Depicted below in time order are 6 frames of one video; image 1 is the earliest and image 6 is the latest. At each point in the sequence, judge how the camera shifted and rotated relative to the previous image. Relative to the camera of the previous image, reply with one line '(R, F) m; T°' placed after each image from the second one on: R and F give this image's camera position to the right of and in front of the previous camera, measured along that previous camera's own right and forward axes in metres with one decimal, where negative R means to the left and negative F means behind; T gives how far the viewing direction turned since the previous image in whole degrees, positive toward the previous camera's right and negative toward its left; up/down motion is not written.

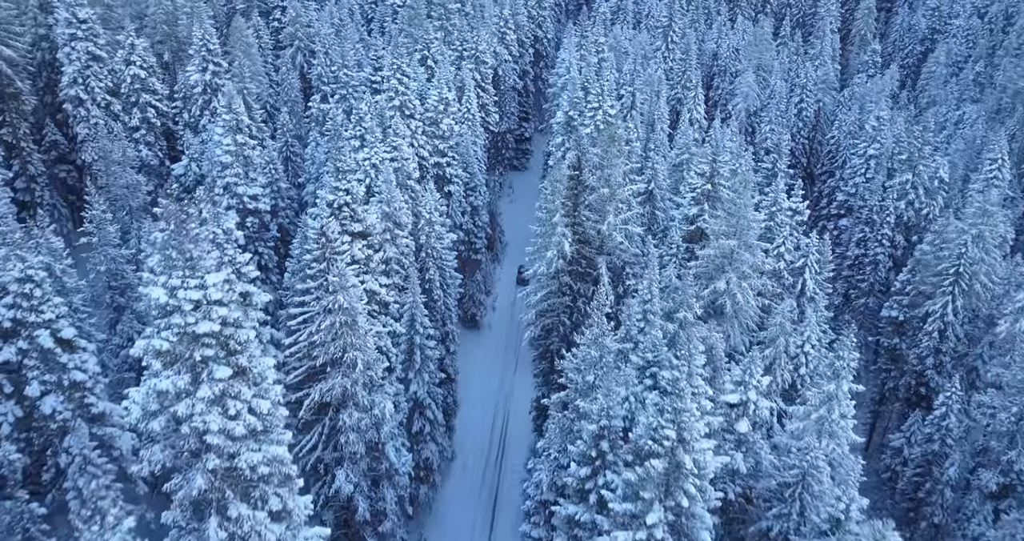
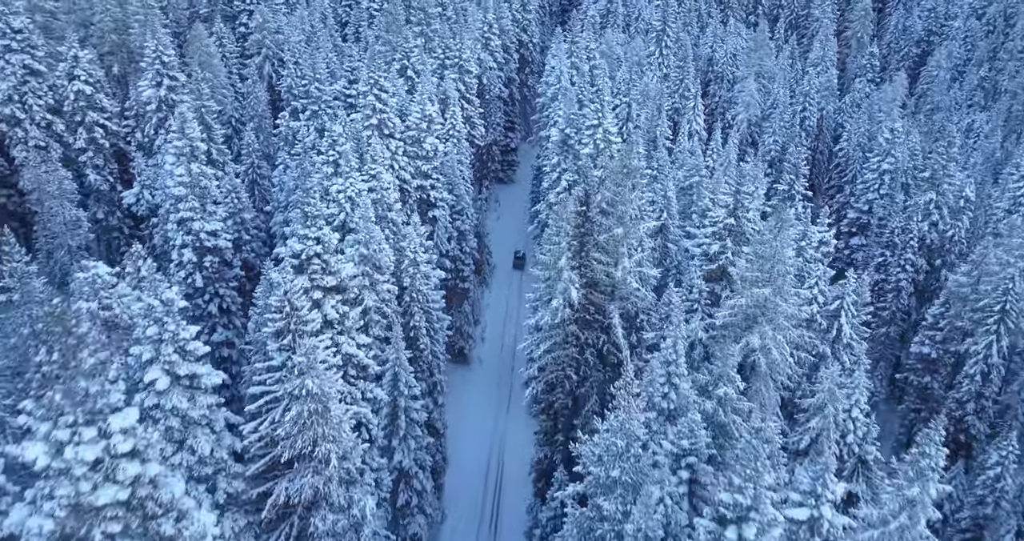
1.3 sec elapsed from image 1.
(-0.7, +4.3) m; +2°
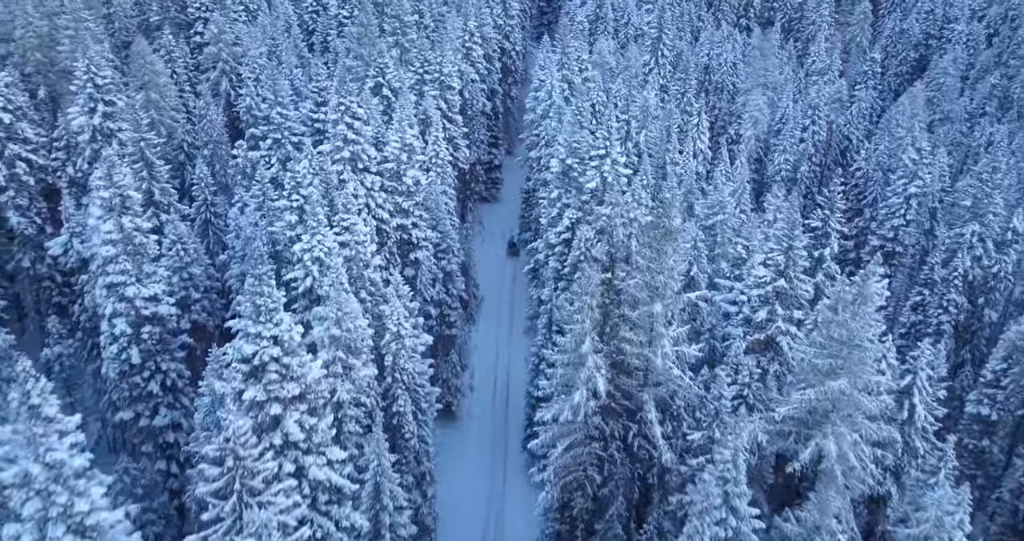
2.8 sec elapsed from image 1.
(-1.0, +5.5) m; +2°
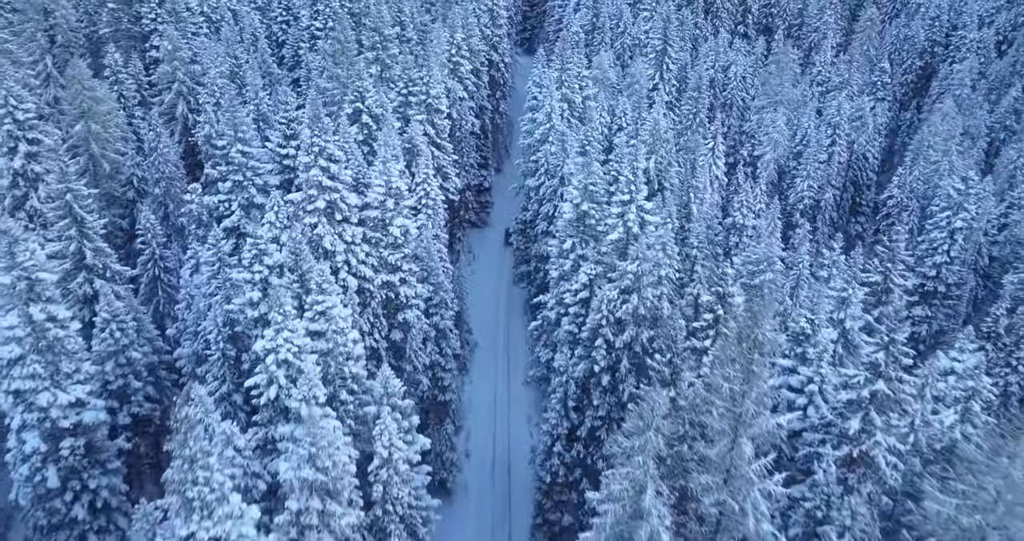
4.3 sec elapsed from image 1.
(-1.2, +5.7) m; +2°
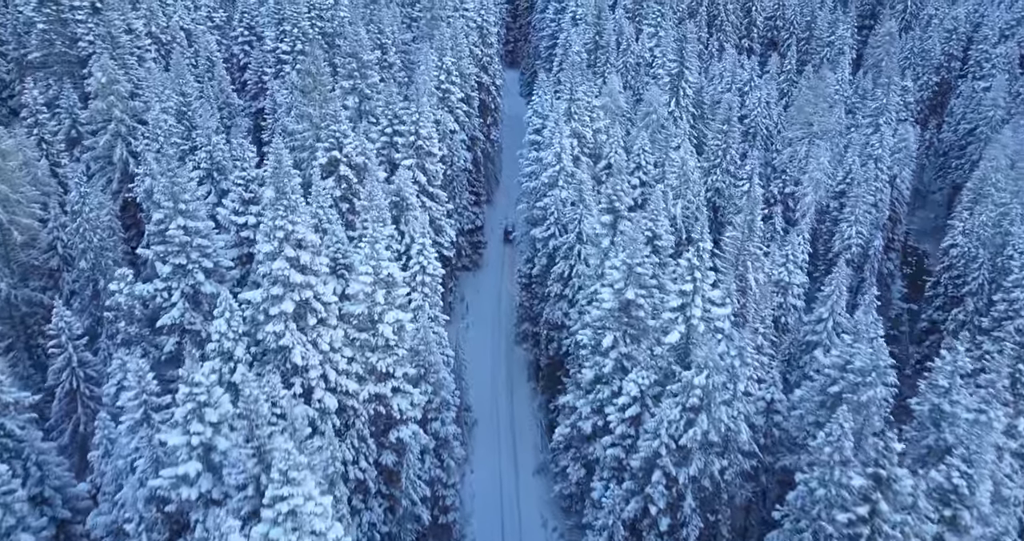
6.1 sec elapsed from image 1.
(-1.6, +7.1) m; +2°
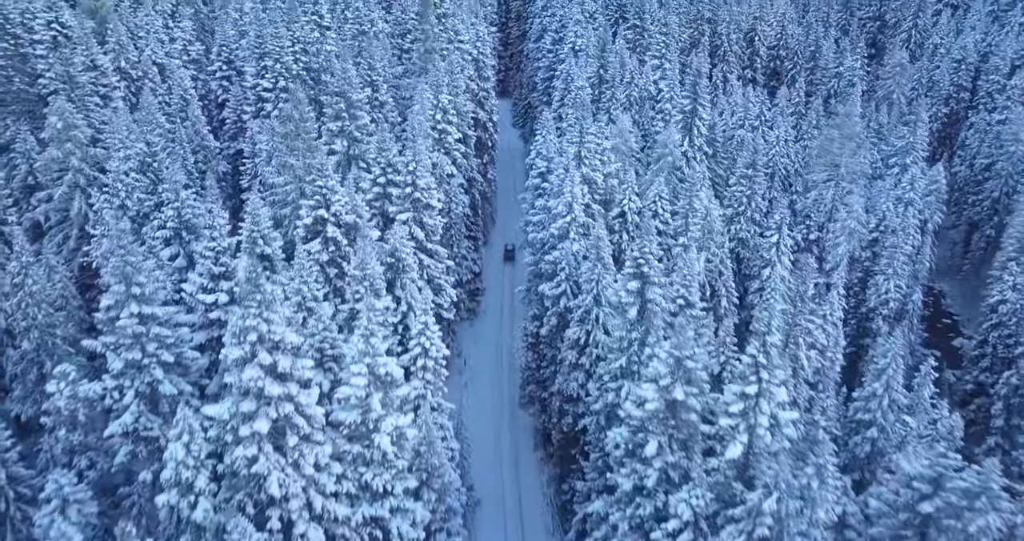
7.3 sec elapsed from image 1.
(-1.0, +4.1) m; +1°
